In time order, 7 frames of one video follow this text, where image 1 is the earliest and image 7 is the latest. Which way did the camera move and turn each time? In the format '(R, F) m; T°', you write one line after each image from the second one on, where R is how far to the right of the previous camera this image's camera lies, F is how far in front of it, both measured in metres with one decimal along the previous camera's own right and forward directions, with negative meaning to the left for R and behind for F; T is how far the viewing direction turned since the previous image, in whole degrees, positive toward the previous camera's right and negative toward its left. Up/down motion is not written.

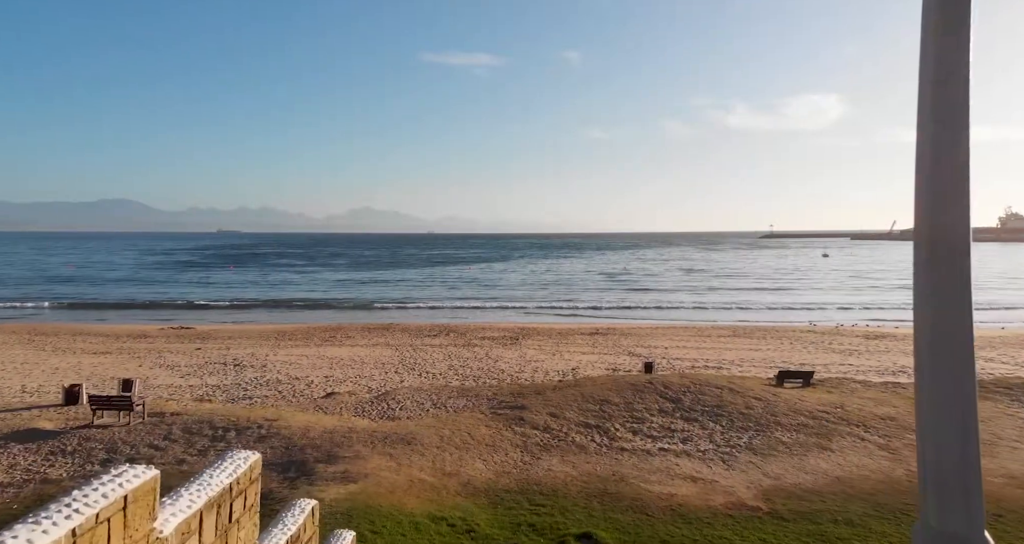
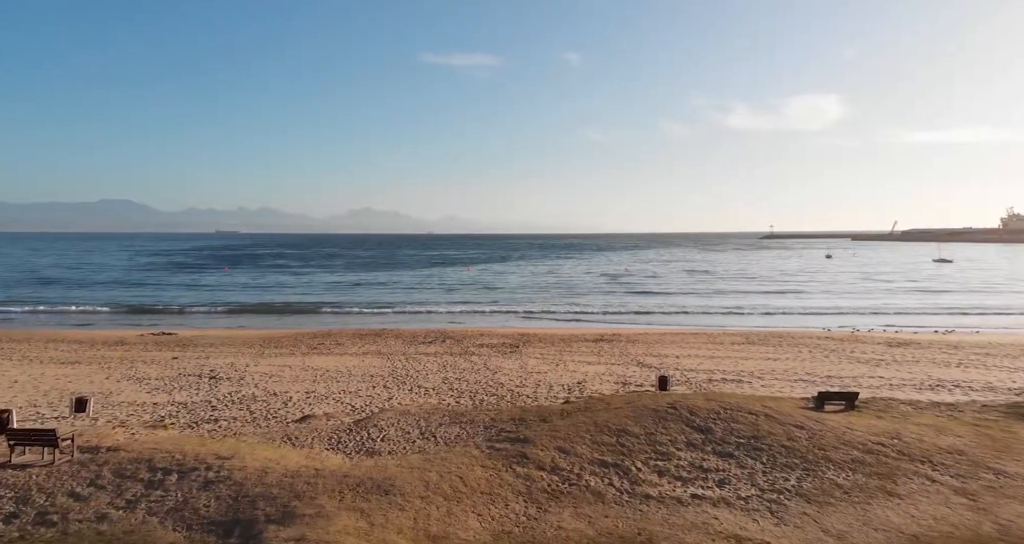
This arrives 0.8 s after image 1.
(0.0, +1.2) m; 0°
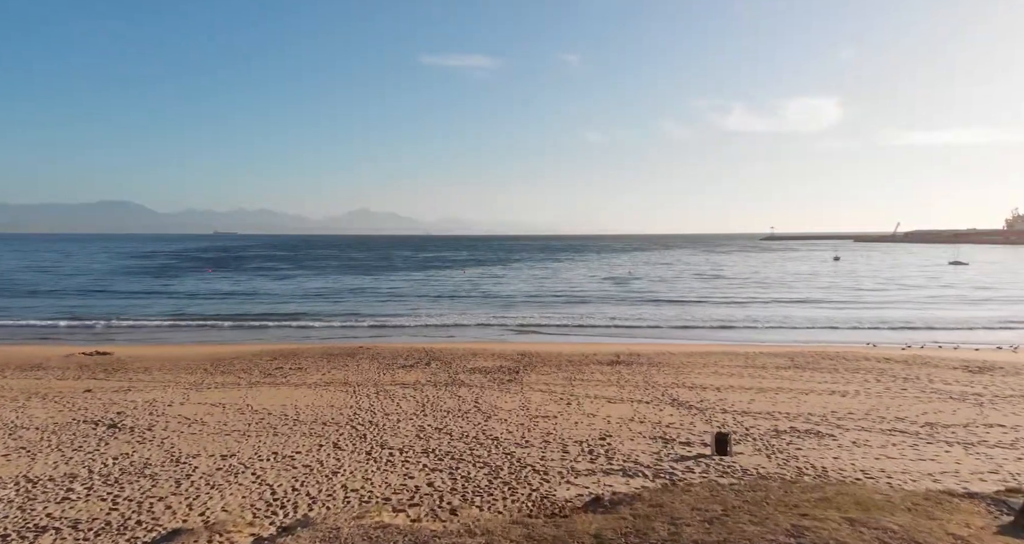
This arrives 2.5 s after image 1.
(0.0, +3.3) m; 0°
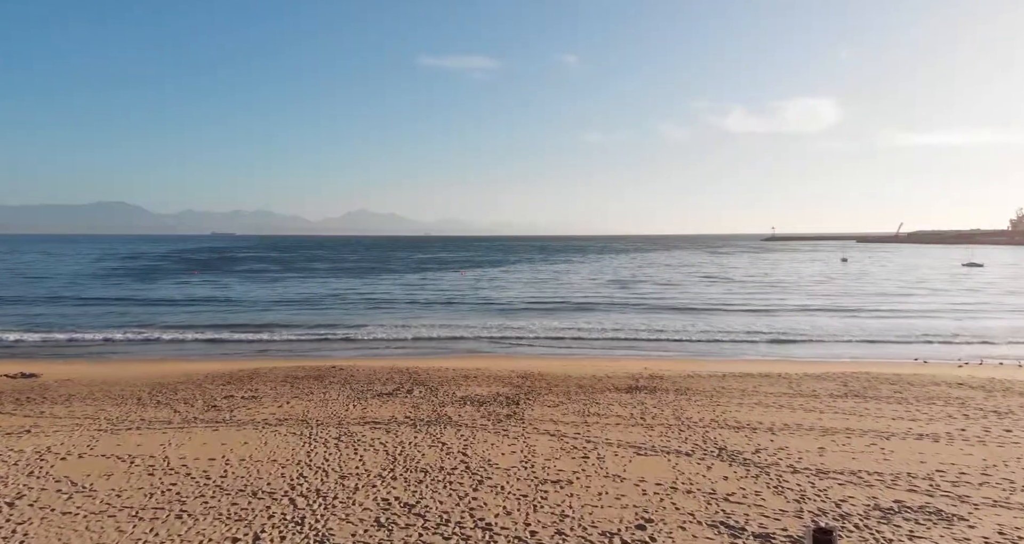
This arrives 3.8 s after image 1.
(0.0, +2.7) m; 0°
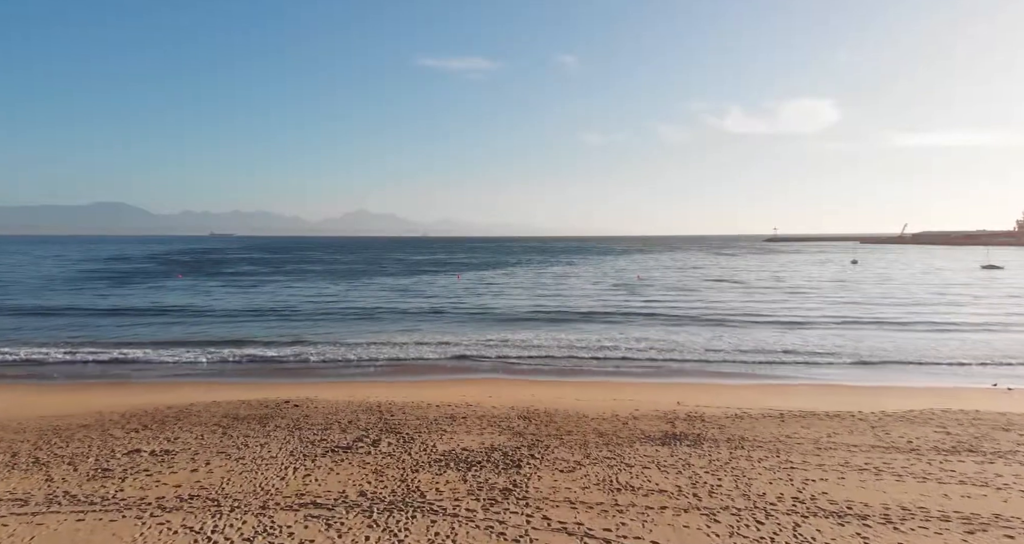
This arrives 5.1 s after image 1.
(0.0, +3.3) m; 0°
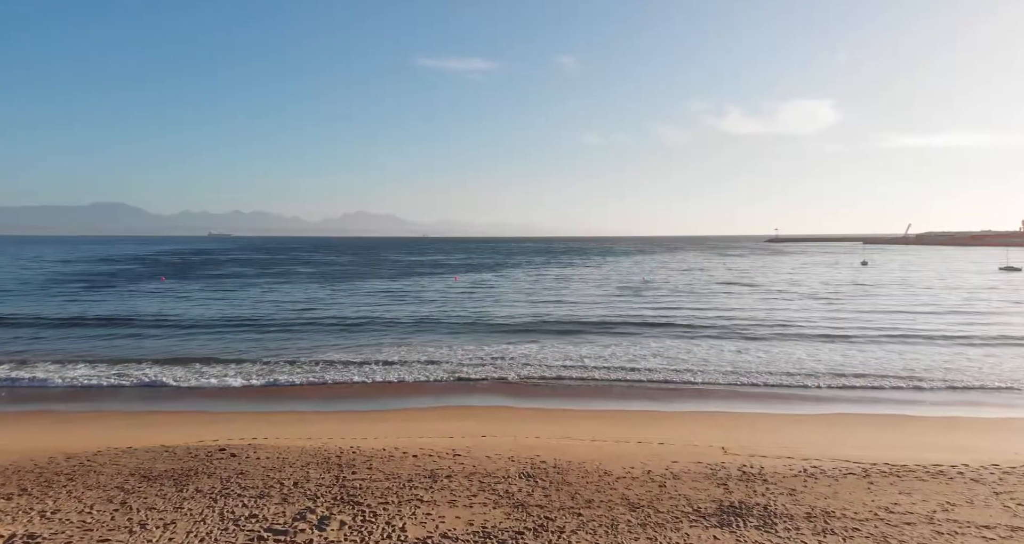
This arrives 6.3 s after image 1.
(0.0, +2.8) m; 0°
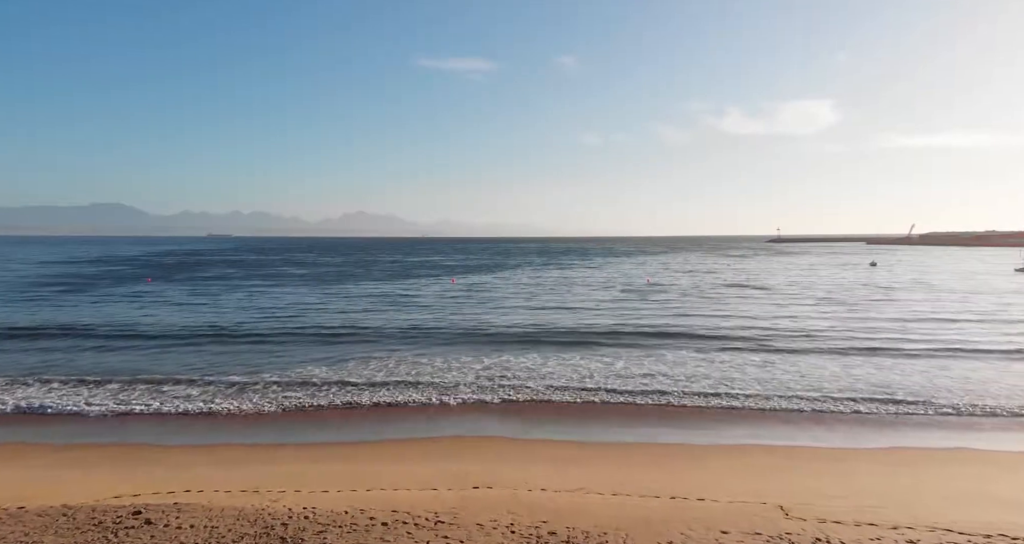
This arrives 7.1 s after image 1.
(0.0, +2.3) m; 0°
